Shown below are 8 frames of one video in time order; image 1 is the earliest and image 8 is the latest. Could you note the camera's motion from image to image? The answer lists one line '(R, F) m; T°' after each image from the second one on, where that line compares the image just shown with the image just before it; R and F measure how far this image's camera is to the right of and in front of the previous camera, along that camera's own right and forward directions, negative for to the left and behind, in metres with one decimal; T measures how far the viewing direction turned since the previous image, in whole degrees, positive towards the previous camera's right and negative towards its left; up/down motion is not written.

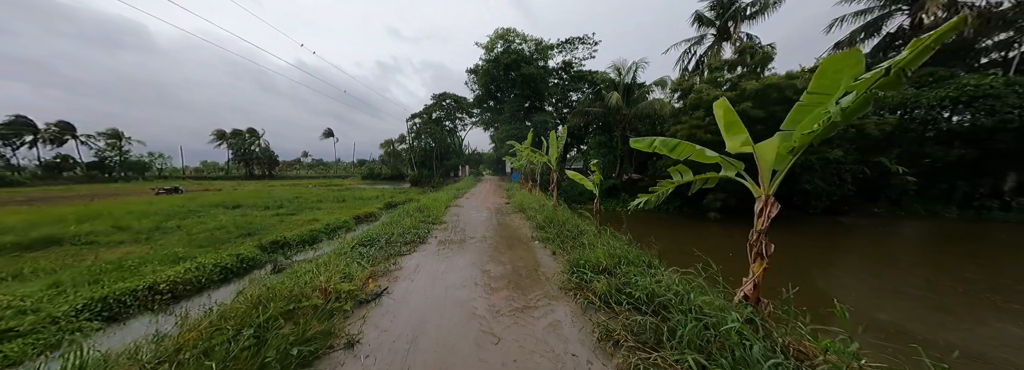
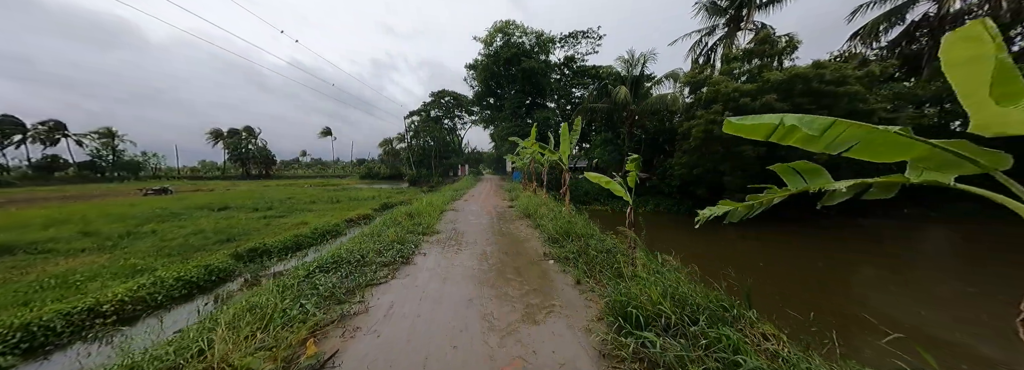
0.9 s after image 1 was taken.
(-0.1, +0.6) m; 0°
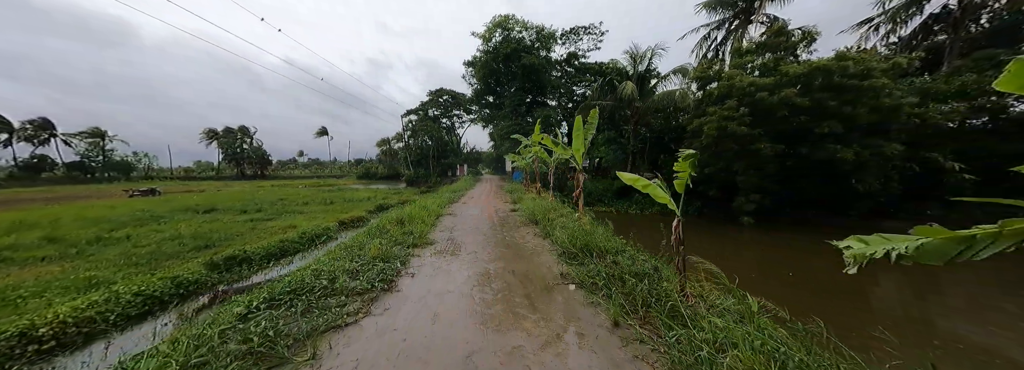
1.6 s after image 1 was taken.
(-0.1, +0.5) m; 0°
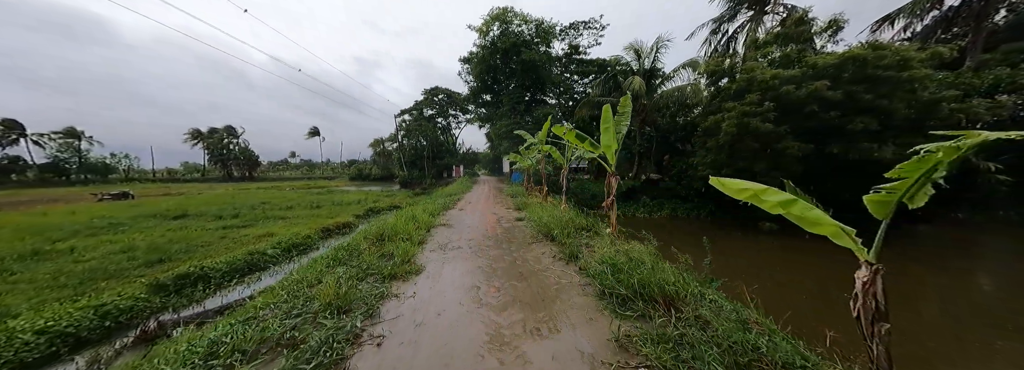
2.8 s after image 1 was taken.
(-0.1, +0.7) m; +1°
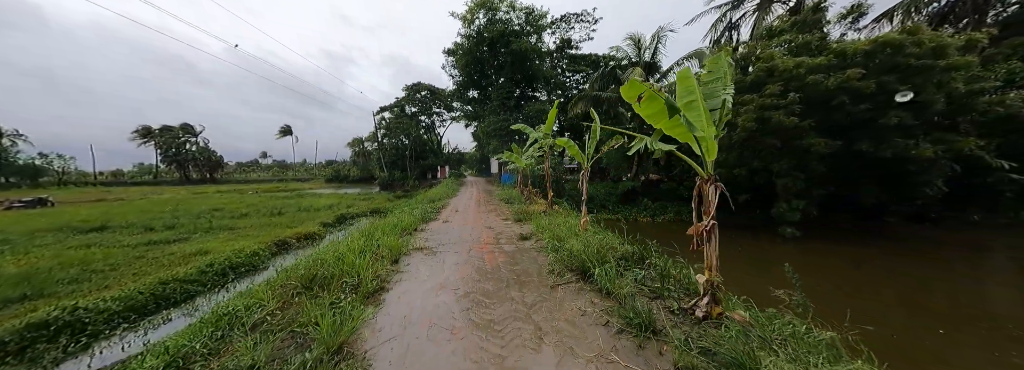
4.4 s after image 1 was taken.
(-0.2, +1.1) m; +3°
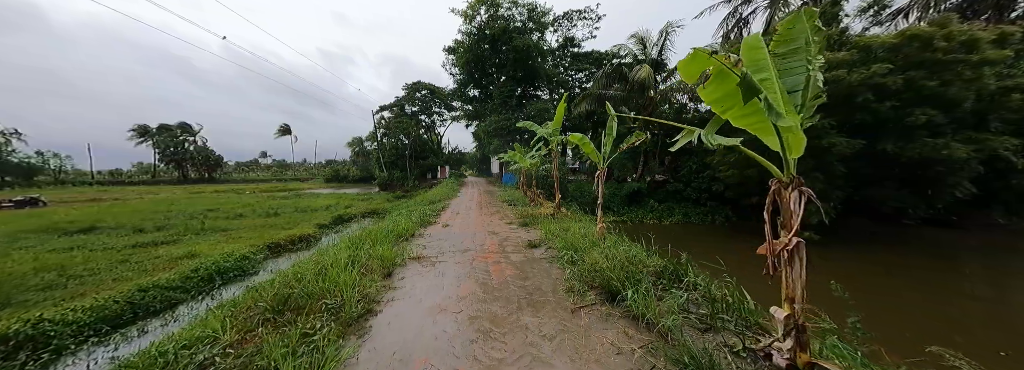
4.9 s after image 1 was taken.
(-0.1, +0.3) m; 0°
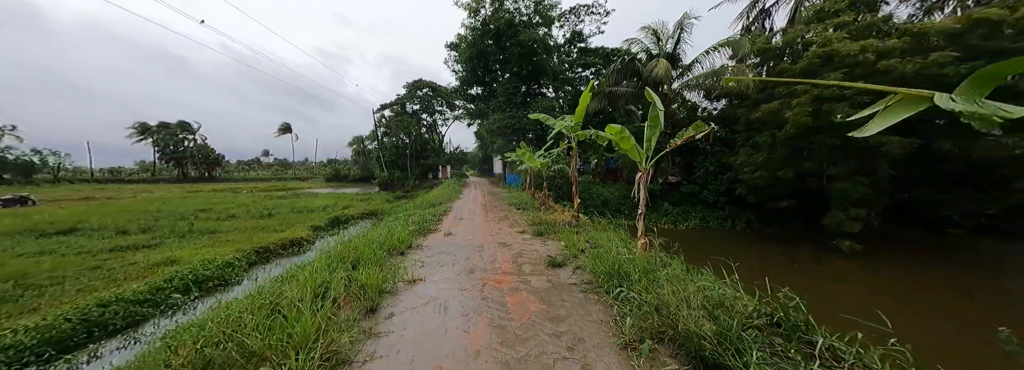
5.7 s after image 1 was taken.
(-0.1, +0.5) m; 0°
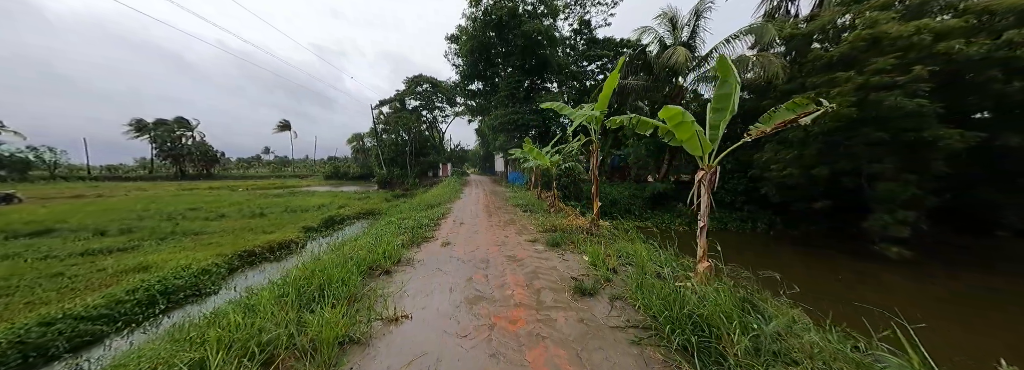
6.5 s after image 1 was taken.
(-0.1, +0.5) m; 0°
